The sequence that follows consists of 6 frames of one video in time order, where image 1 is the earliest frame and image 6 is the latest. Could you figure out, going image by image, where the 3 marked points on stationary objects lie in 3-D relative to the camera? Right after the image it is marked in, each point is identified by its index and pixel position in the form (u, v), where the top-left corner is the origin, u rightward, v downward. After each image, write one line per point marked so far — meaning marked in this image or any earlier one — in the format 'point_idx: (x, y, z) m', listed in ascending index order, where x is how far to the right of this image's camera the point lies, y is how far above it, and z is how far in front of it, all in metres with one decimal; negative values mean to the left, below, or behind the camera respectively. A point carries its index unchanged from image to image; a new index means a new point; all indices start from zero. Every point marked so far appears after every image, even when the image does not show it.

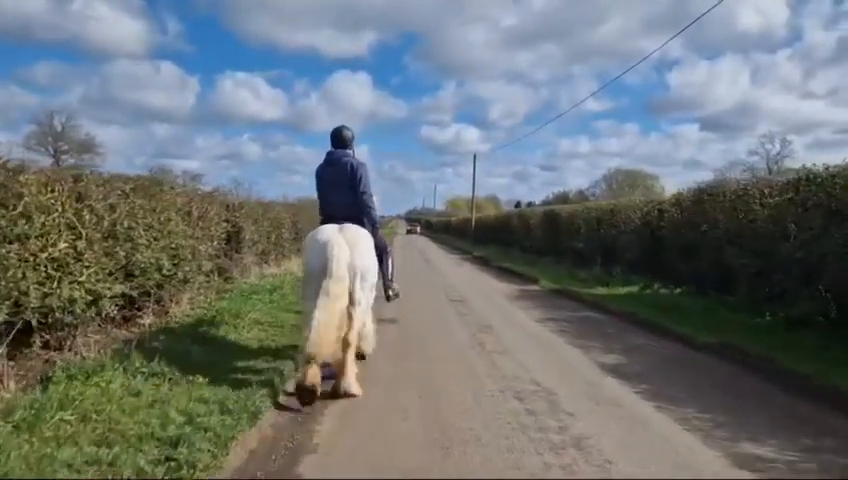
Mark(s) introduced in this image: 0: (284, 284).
0: (-3.0, -1.0, +15.1) m
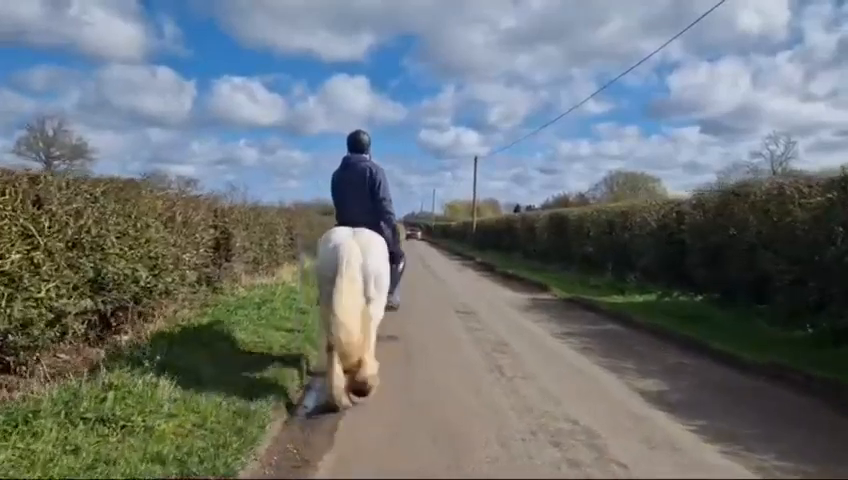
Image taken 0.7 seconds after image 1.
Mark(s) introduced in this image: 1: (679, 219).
0: (-2.9, -1.1, +13.8) m
1: (+6.9, +0.6, +19.5) m
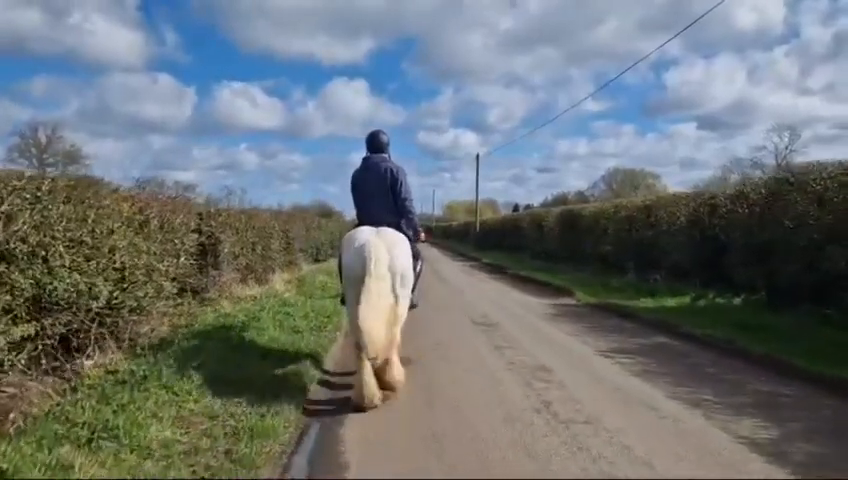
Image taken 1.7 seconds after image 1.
0: (-2.6, -1.2, +11.9) m
1: (+7.1, +0.7, +17.5) m
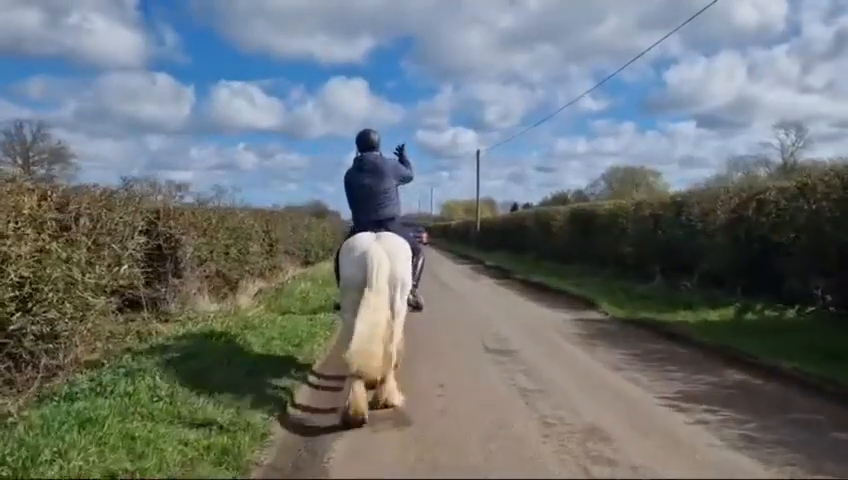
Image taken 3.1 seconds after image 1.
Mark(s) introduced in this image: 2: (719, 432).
0: (-2.7, -1.2, +9.3) m
1: (+7.1, +0.6, +15.0) m
2: (+2.4, -1.6, +5.8) m
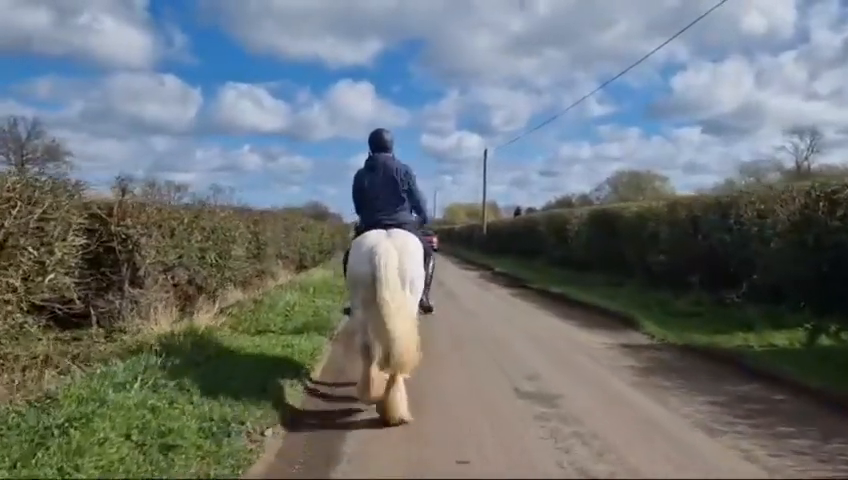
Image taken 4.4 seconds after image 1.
0: (-2.5, -1.3, +6.8) m
1: (+7.2, +0.5, +12.5) m
2: (+2.5, -1.6, +3.3) m
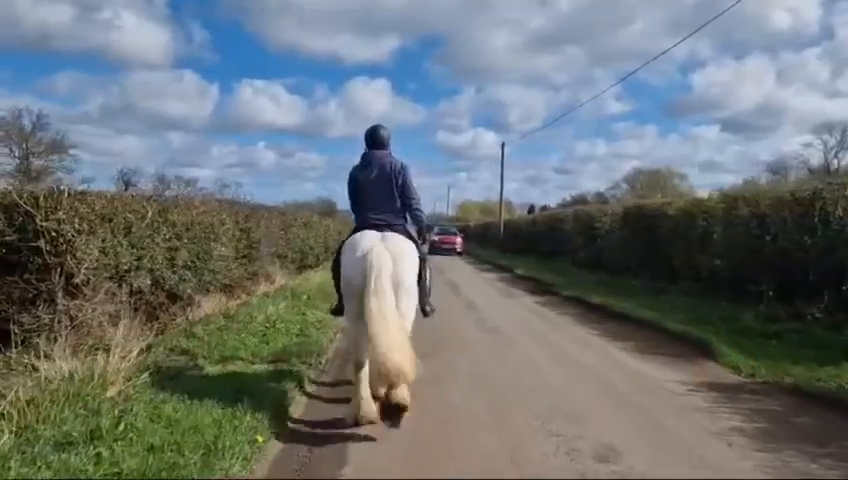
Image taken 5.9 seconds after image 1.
0: (-2.4, -1.3, +4.2) m
1: (+7.5, +0.4, +9.6) m
2: (+2.5, -1.7, +0.5) m
